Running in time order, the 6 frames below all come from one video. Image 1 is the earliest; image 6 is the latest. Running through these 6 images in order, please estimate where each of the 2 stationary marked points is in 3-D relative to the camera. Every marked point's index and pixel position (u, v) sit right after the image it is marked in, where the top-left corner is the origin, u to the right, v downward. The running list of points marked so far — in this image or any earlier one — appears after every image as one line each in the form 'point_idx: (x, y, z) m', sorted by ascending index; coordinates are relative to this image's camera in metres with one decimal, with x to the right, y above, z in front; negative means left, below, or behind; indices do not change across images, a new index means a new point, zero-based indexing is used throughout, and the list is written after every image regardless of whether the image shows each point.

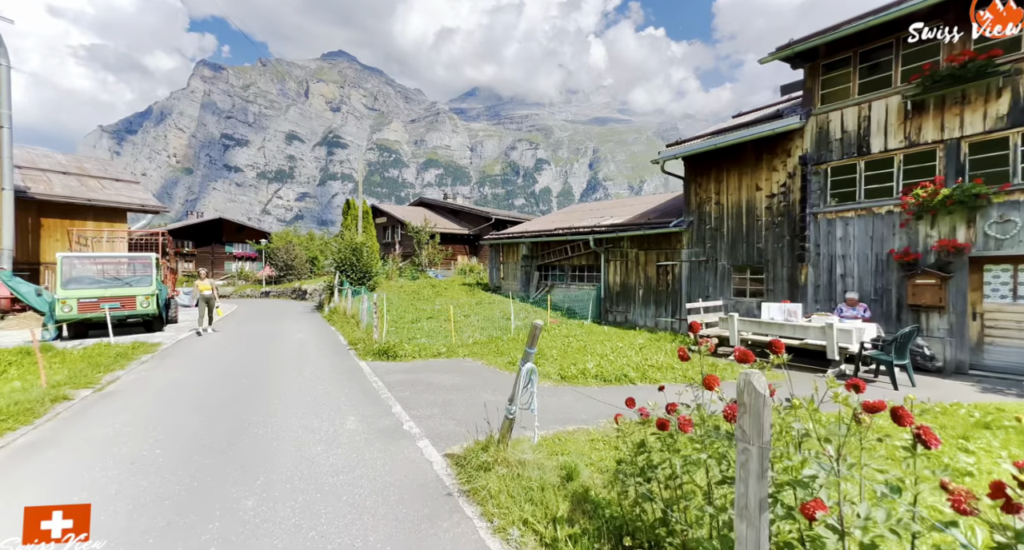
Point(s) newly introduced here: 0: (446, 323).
0: (-2.0, -1.7, +15.4) m
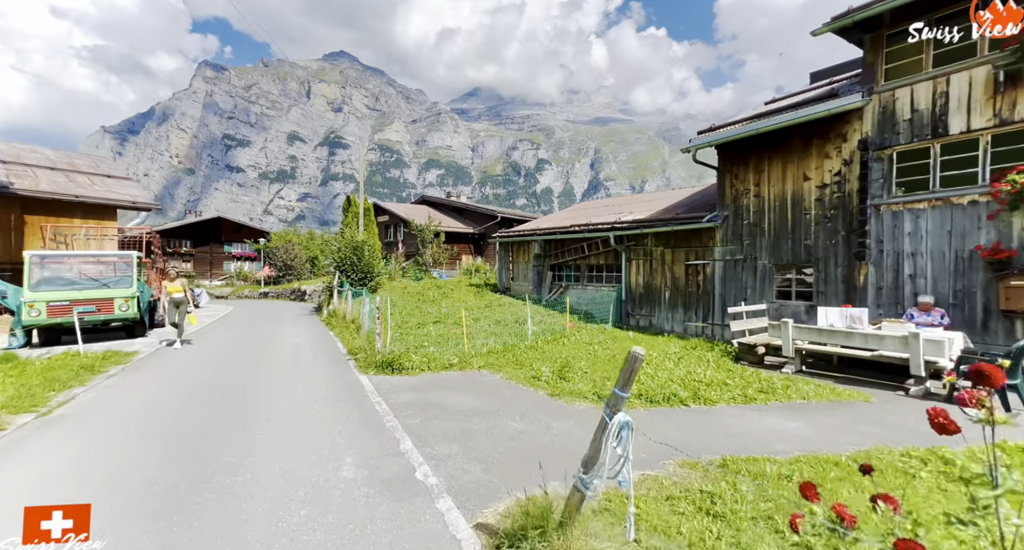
0: (-1.6, -1.7, +14.1) m
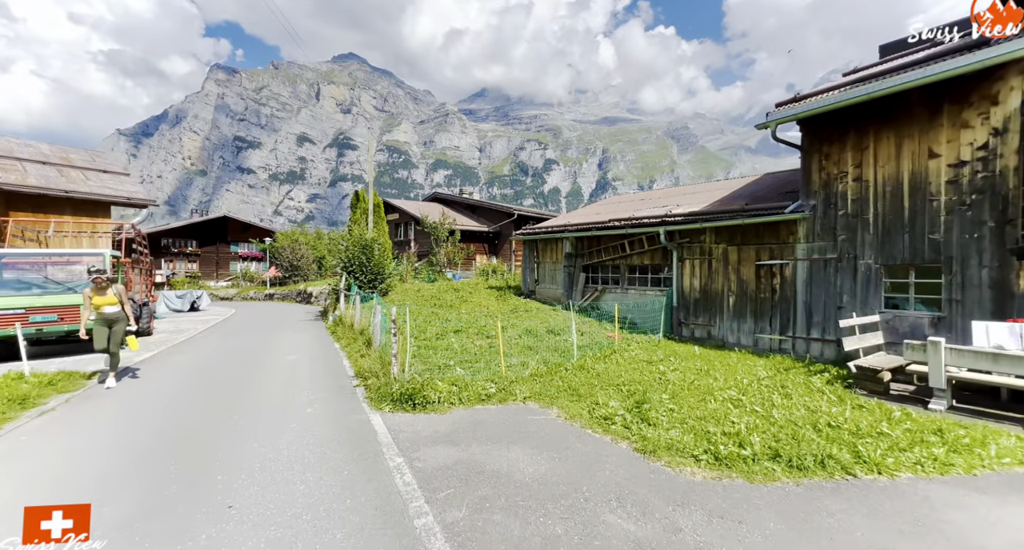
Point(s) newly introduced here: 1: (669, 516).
0: (-0.7, -1.8, +12.1) m
1: (+1.2, -1.8, +3.6) m
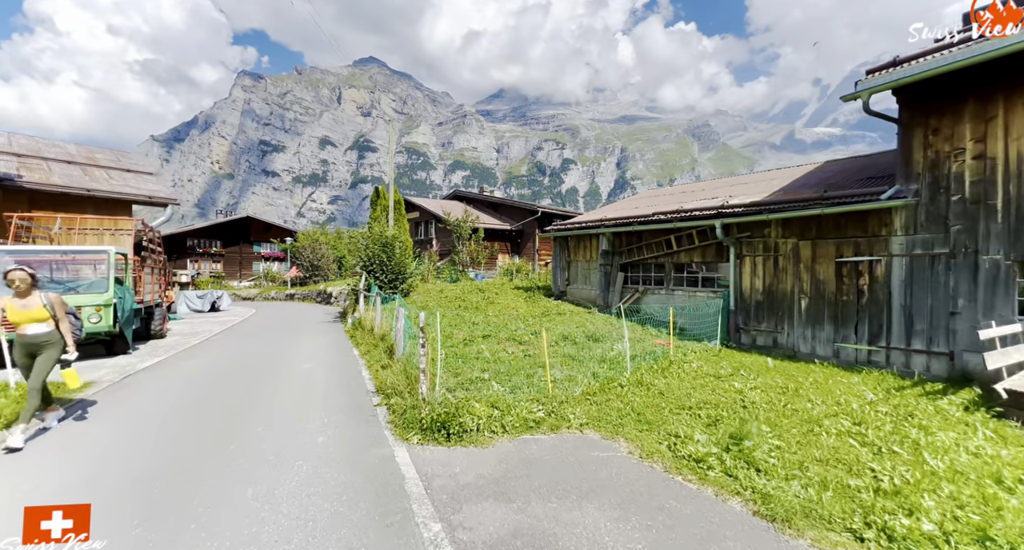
0: (+0.2, -1.8, +10.7) m
1: (+1.7, -1.8, +2.2) m
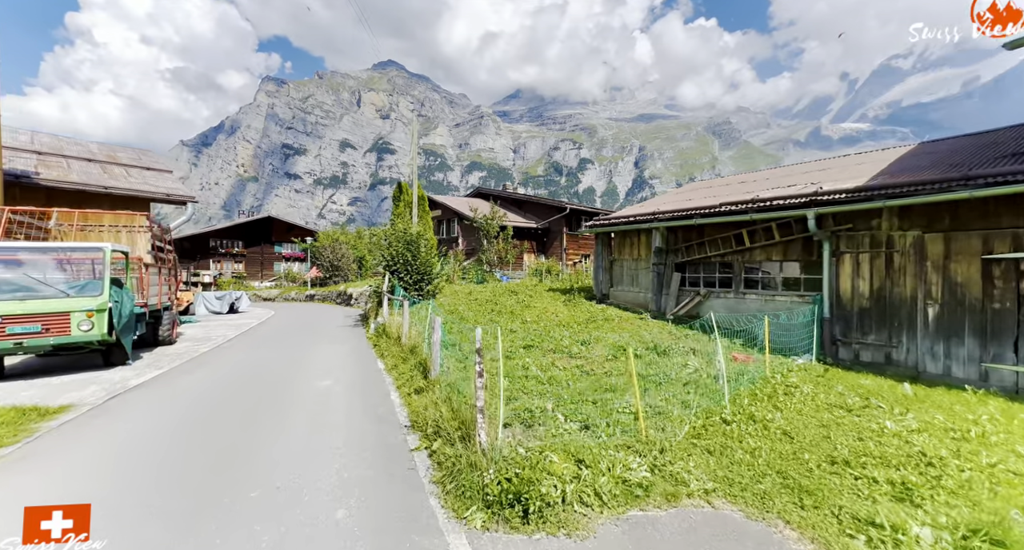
0: (+1.2, -1.8, +9.0) m
1: (+2.5, -1.9, +0.4) m
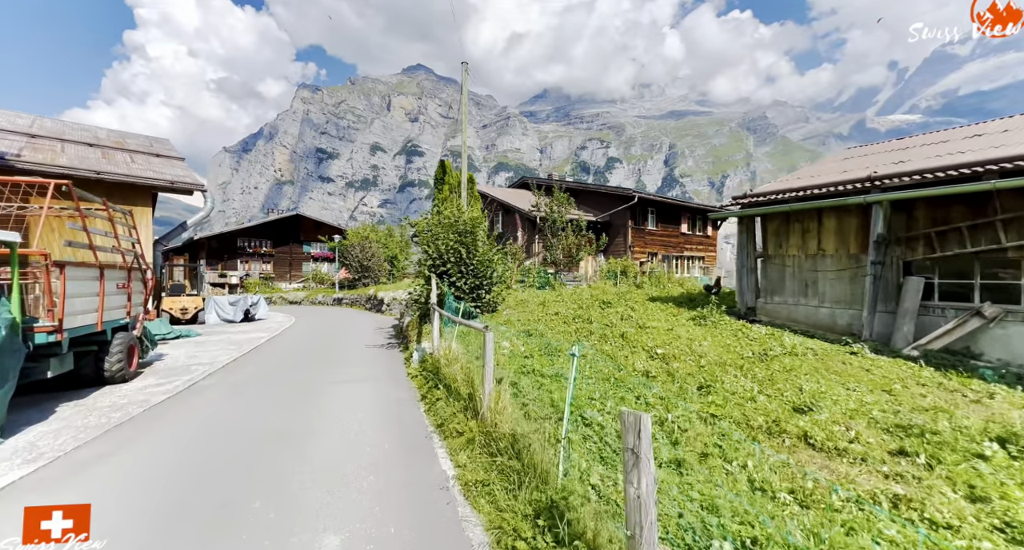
0: (+3.3, -1.9, +3.5) m
1: (+4.0, -2.0, -5.1) m
